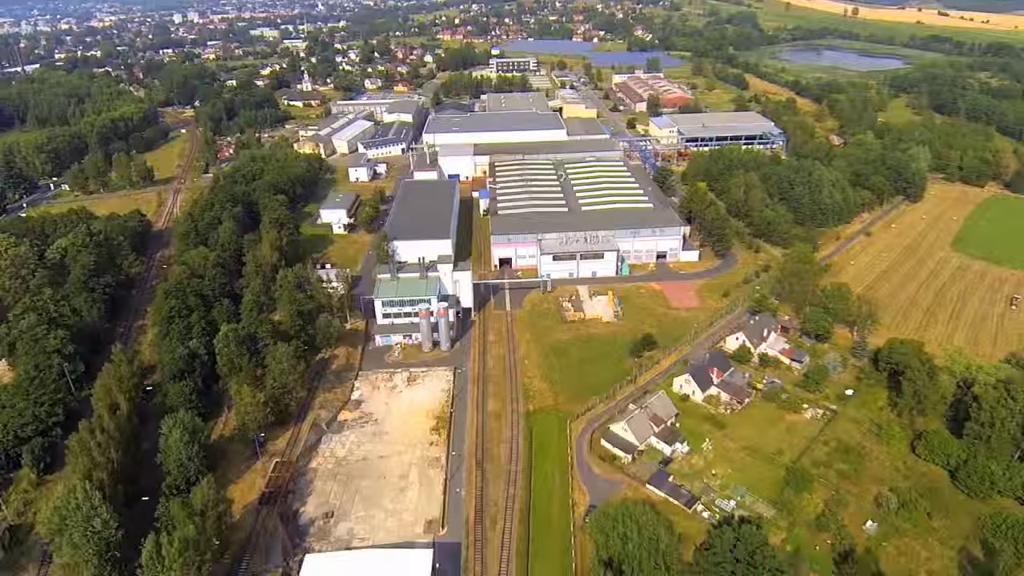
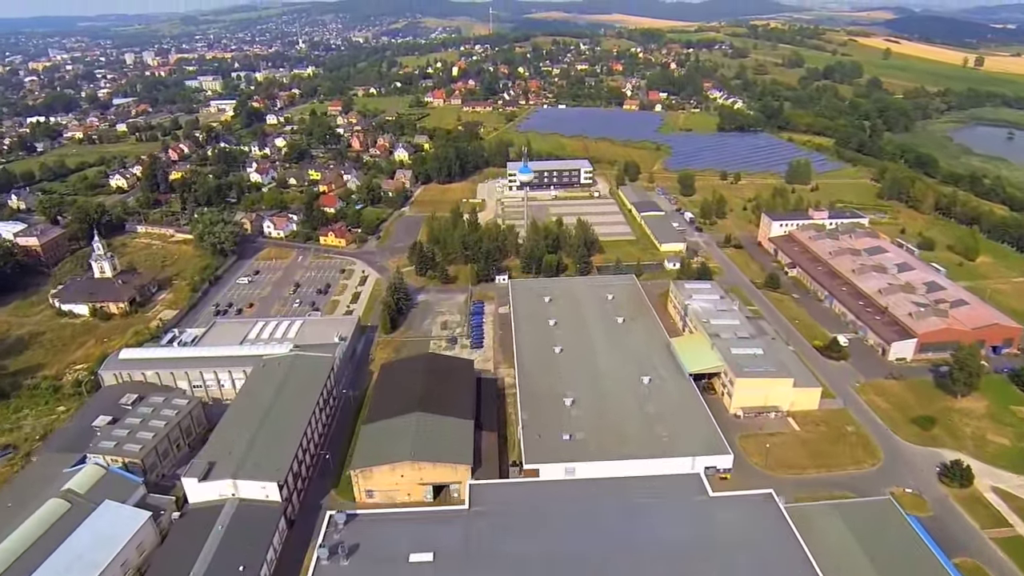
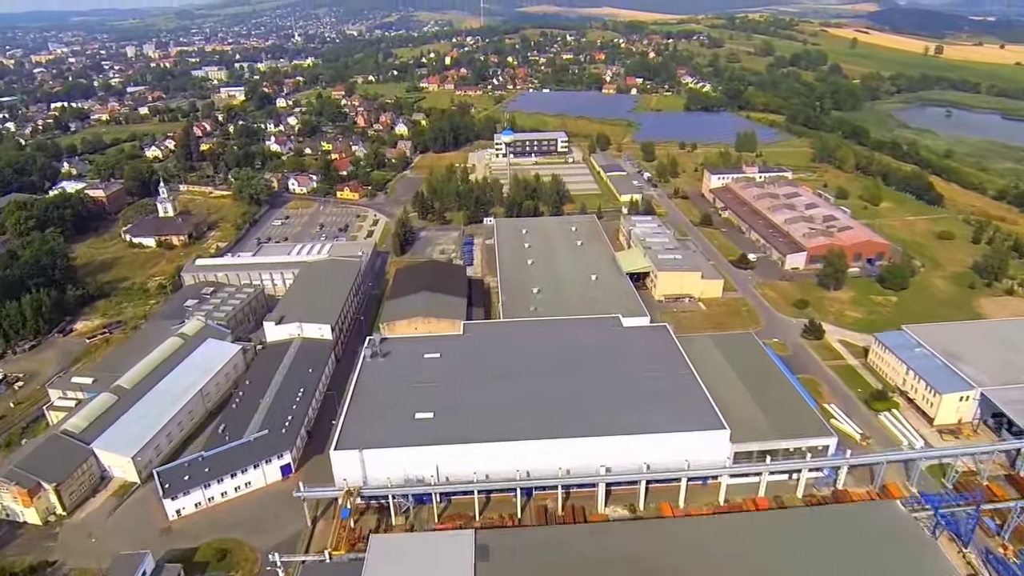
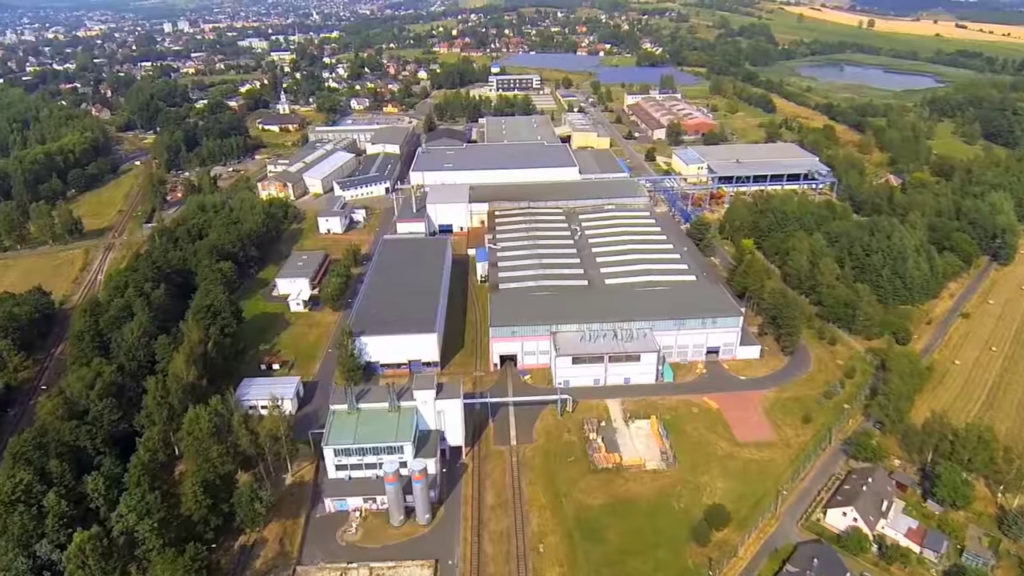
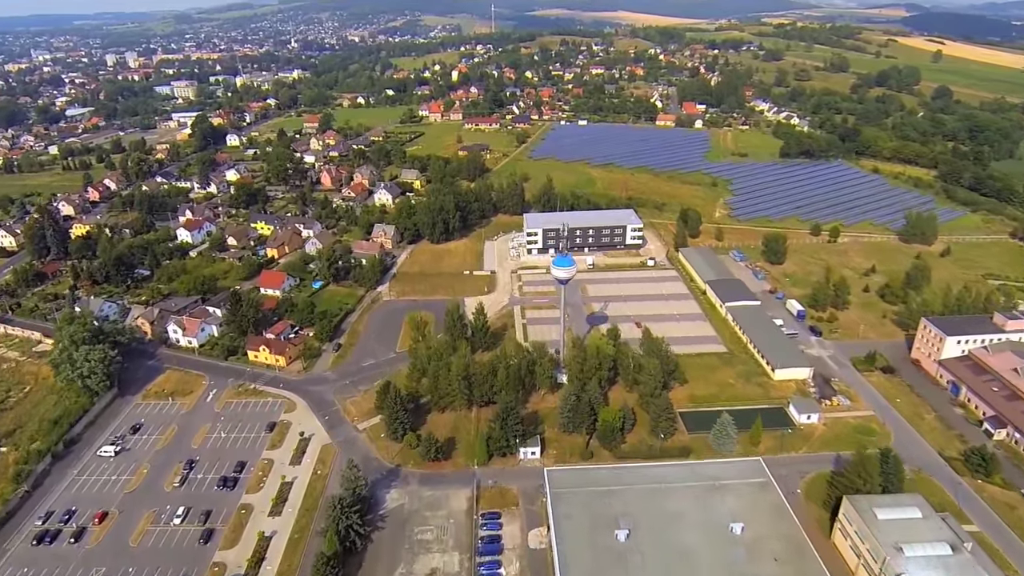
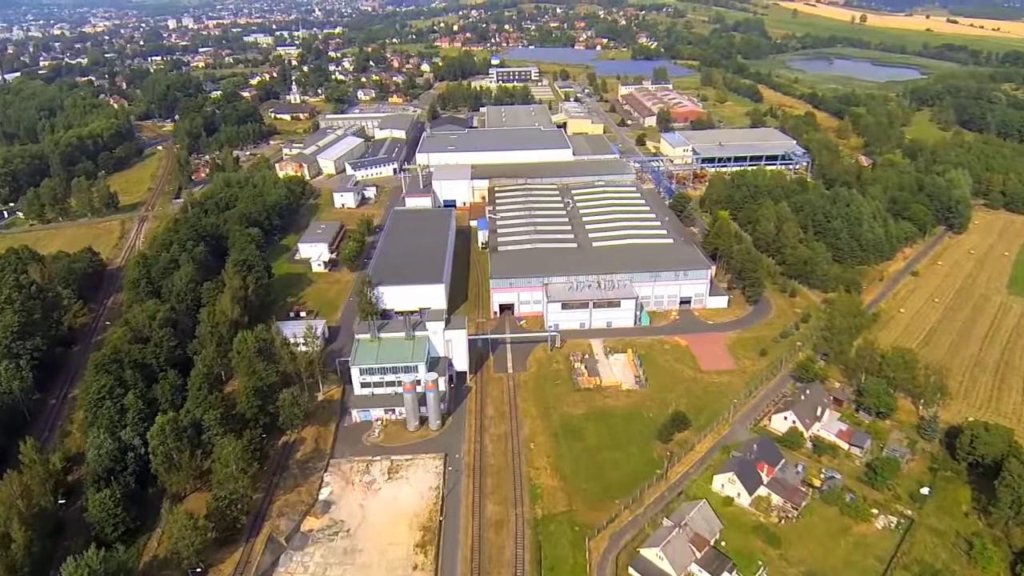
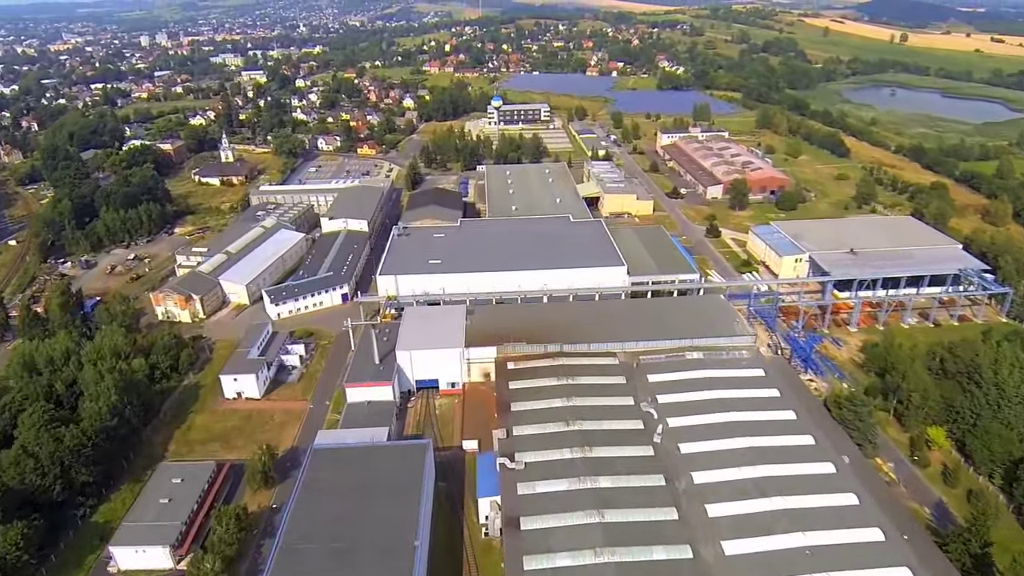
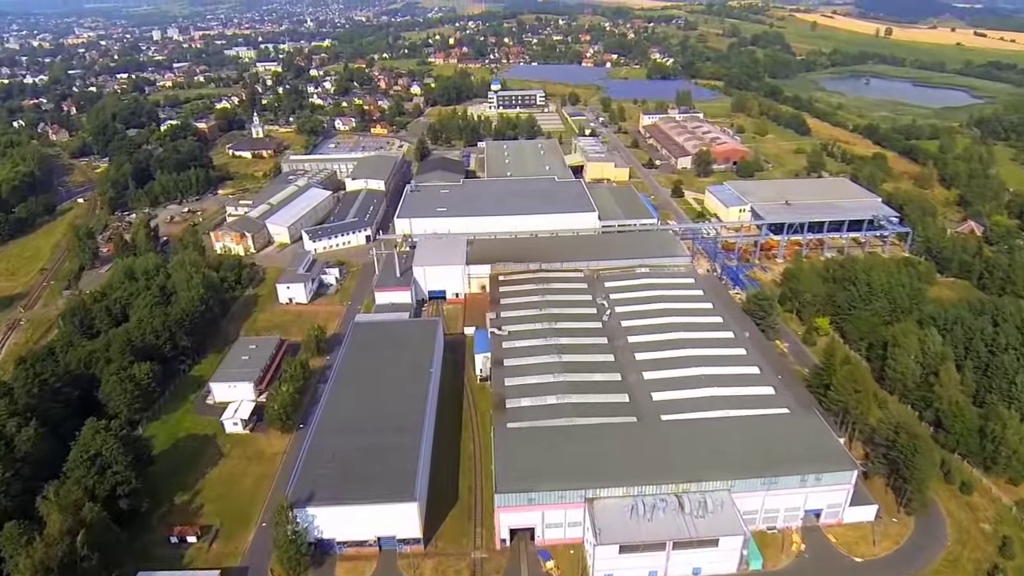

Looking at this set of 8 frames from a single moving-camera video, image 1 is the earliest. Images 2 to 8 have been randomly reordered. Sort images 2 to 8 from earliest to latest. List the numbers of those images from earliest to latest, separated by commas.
6, 4, 8, 7, 3, 2, 5
